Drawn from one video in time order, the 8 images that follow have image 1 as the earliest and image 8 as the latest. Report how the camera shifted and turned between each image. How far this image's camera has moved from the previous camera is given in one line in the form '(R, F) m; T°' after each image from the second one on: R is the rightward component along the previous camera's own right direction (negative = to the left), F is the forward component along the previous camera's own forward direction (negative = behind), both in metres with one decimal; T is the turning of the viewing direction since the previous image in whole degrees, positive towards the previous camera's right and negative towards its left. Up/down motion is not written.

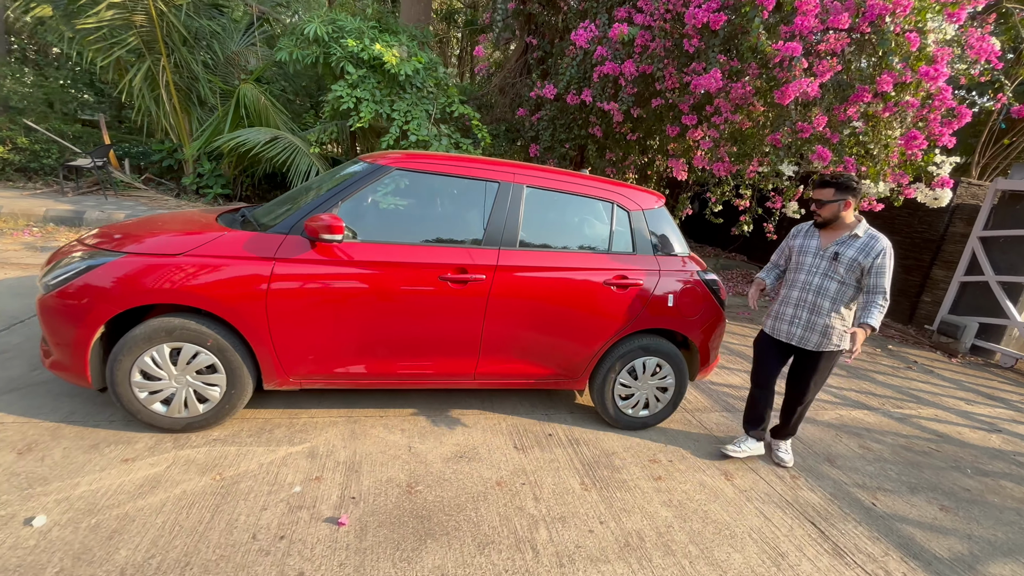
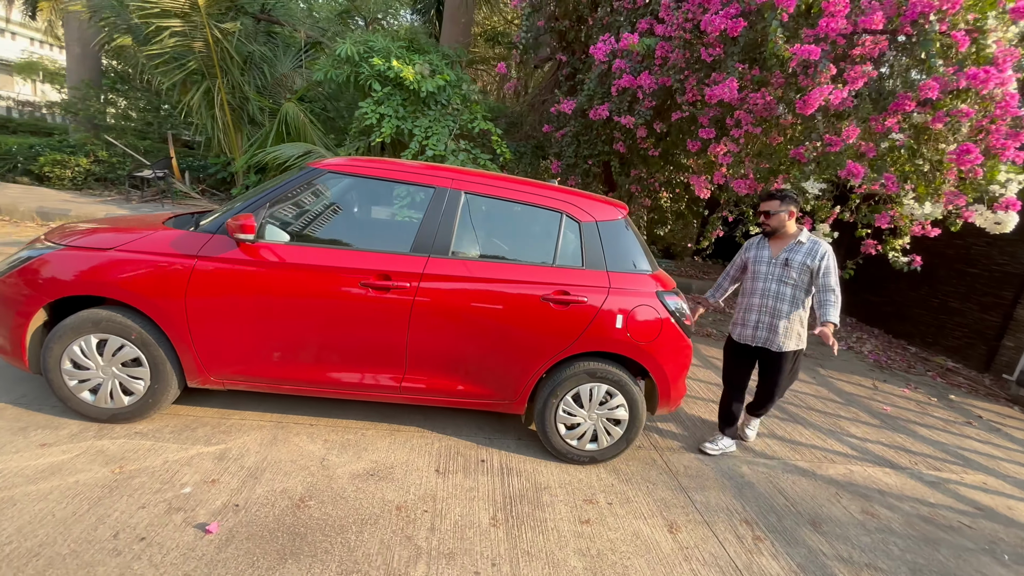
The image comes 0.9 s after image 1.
(+0.8, +0.2) m; -8°
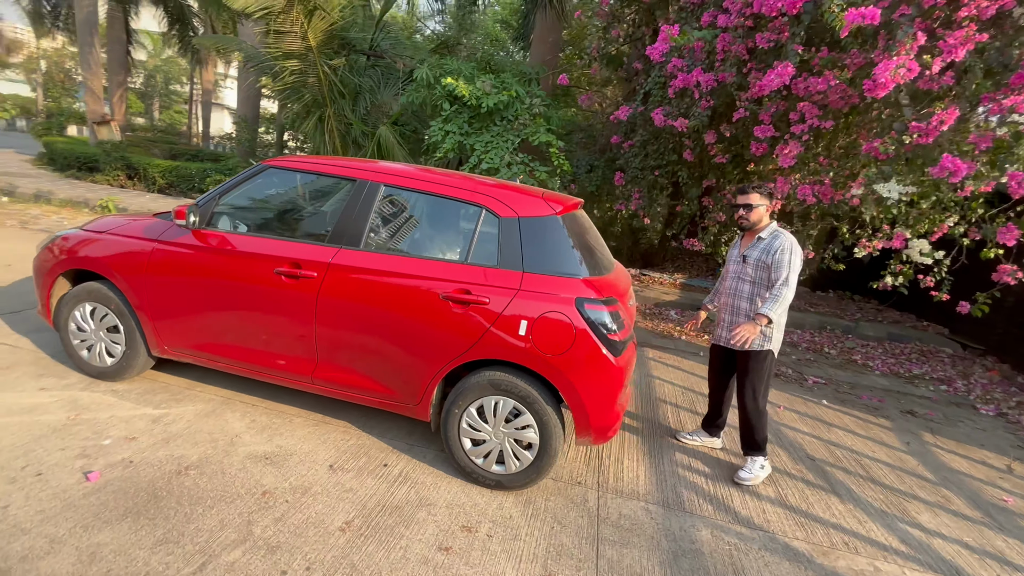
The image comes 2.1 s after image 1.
(+1.3, +0.4) m; -16°
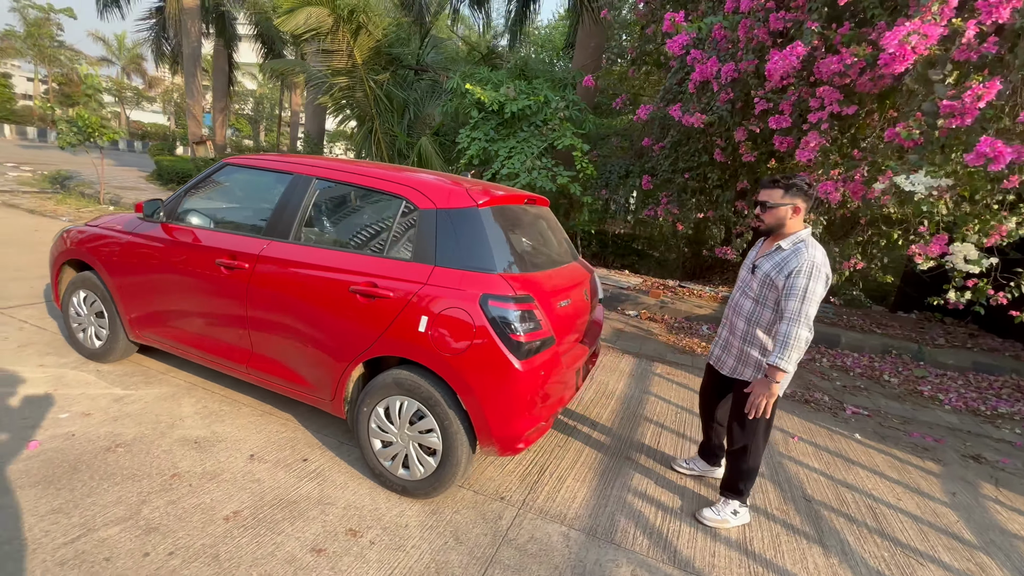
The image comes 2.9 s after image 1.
(+0.9, +0.2) m; -9°
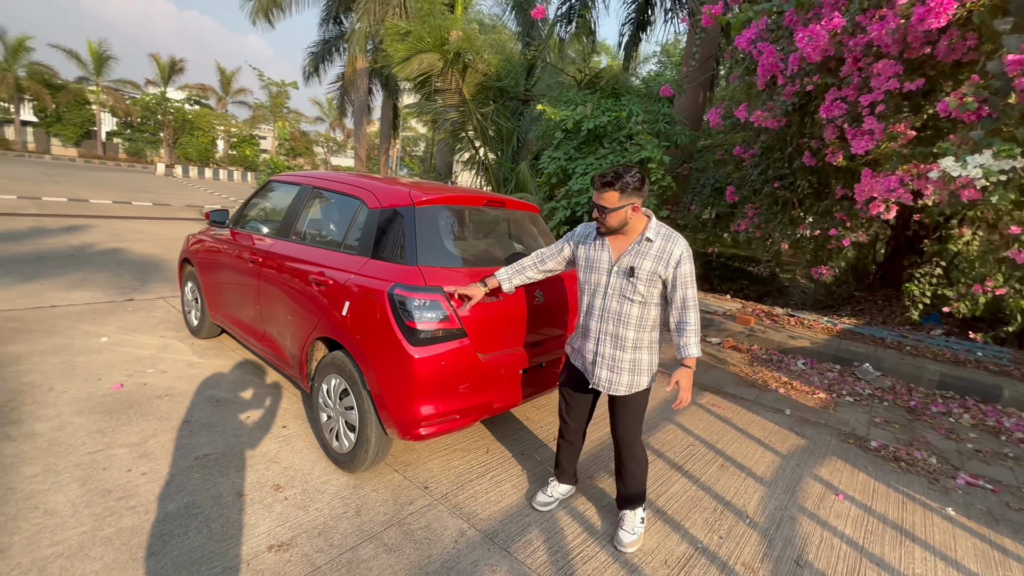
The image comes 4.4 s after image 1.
(+1.3, +0.2) m; -19°
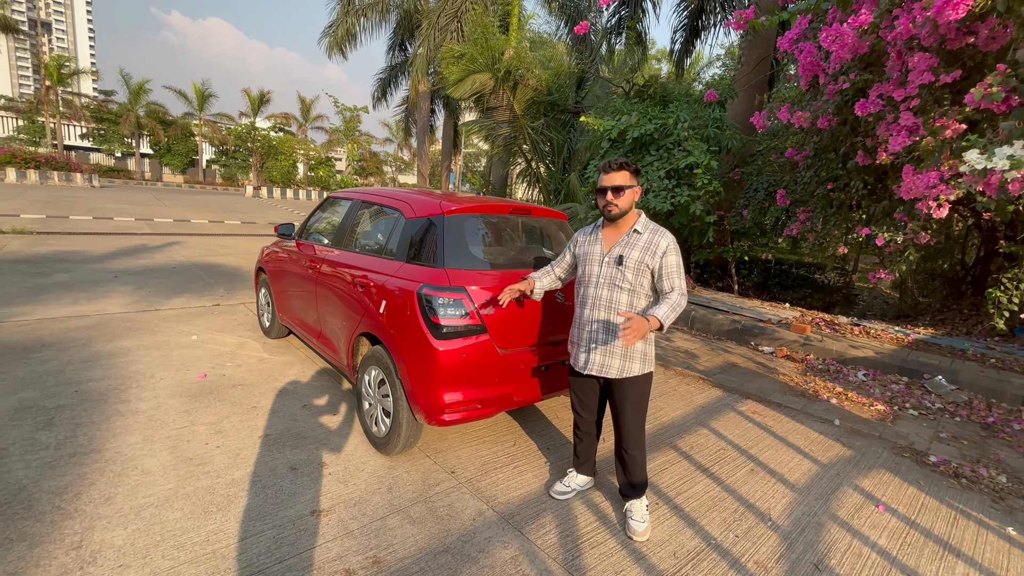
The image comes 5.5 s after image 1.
(+0.3, -0.2) m; -8°
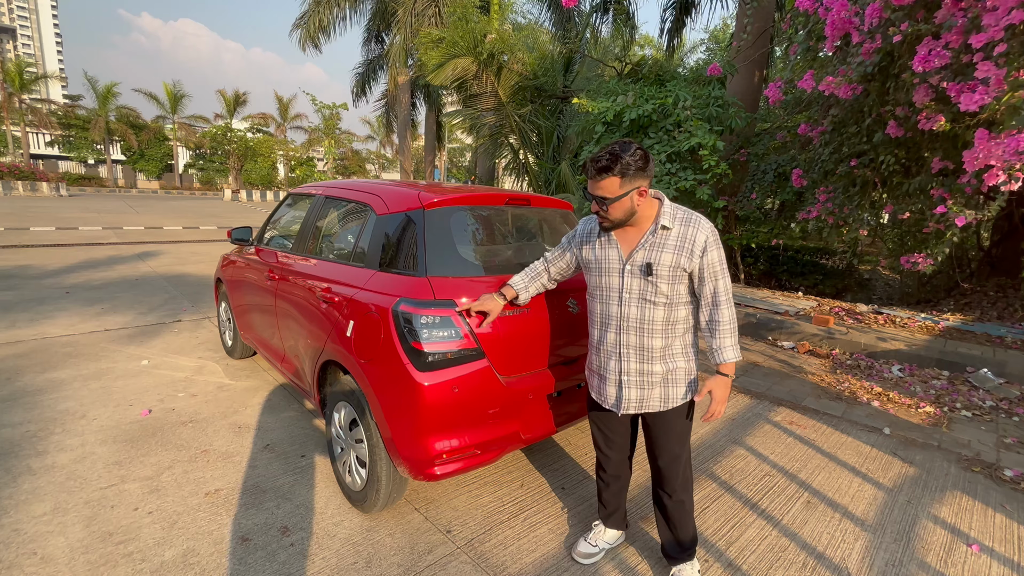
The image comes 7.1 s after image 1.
(-0.1, +0.6) m; +1°
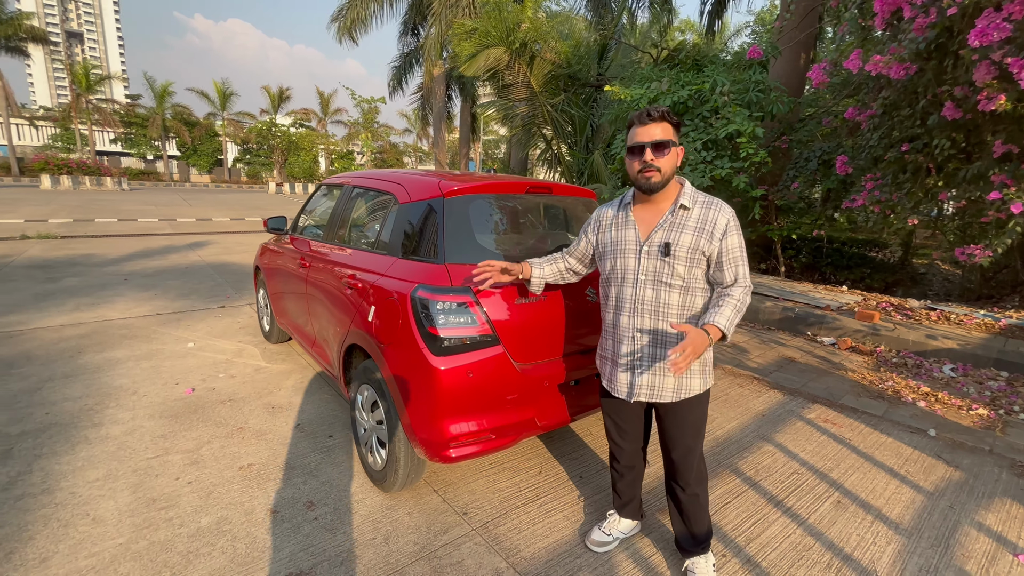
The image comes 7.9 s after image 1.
(+0.1, 0.0) m; -4°
